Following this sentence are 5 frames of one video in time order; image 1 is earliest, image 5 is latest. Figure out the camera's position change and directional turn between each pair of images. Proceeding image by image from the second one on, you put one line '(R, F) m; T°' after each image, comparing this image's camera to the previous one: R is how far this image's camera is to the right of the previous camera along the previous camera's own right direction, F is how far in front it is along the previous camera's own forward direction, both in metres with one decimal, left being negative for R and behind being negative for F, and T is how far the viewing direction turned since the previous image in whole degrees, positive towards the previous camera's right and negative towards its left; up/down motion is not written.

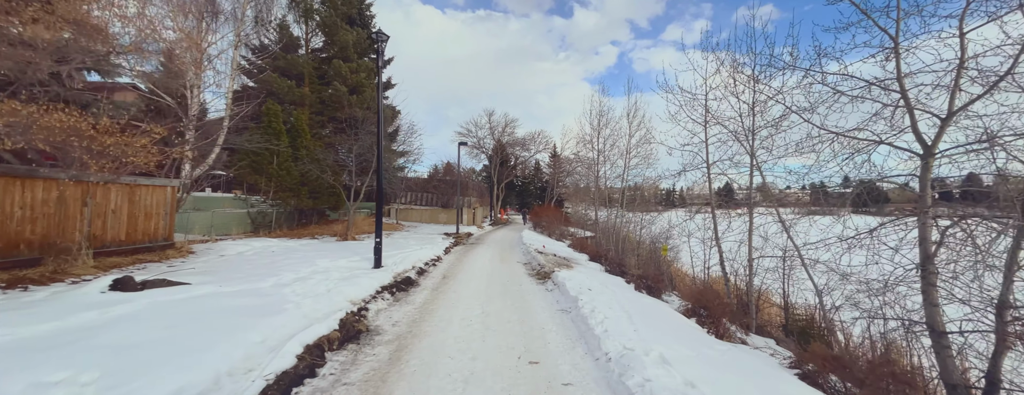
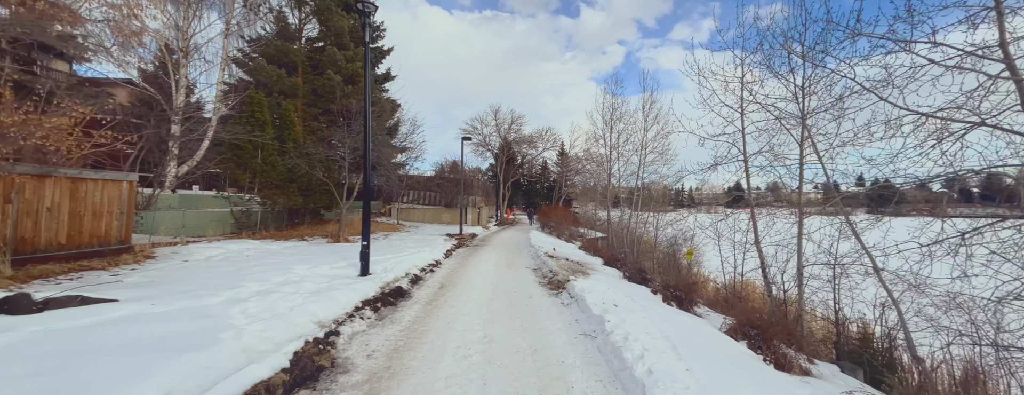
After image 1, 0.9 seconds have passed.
(0.0, +1.3) m; -1°
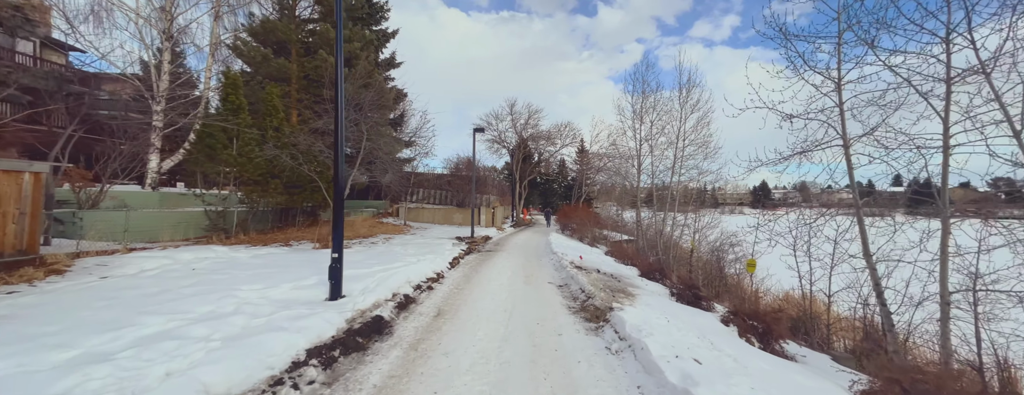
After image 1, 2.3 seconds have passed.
(-0.1, +2.1) m; -3°
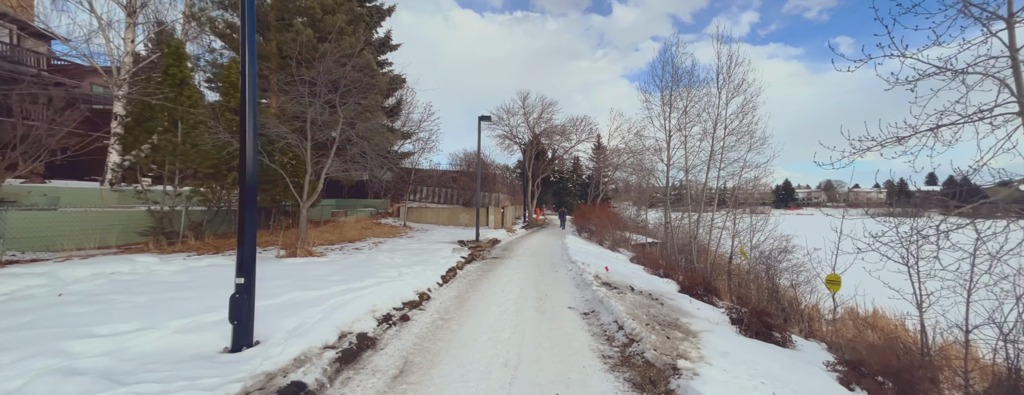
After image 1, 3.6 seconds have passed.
(+0.1, +2.1) m; -2°
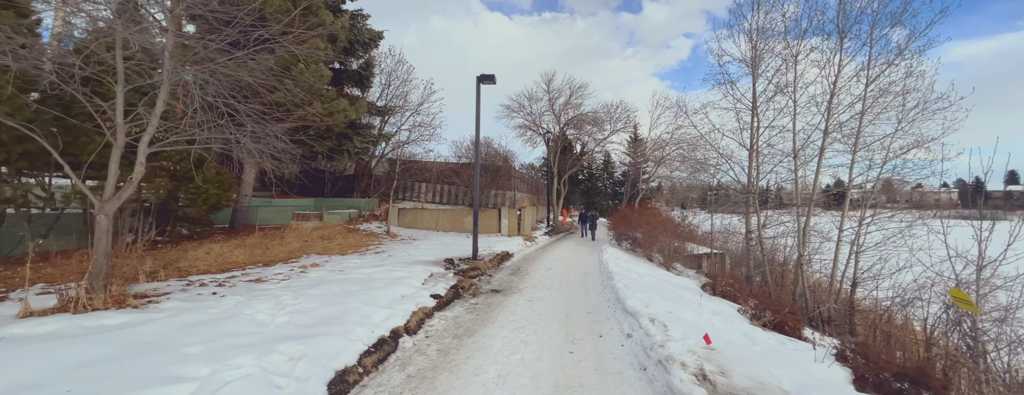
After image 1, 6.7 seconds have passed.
(+0.3, +4.7) m; -4°
